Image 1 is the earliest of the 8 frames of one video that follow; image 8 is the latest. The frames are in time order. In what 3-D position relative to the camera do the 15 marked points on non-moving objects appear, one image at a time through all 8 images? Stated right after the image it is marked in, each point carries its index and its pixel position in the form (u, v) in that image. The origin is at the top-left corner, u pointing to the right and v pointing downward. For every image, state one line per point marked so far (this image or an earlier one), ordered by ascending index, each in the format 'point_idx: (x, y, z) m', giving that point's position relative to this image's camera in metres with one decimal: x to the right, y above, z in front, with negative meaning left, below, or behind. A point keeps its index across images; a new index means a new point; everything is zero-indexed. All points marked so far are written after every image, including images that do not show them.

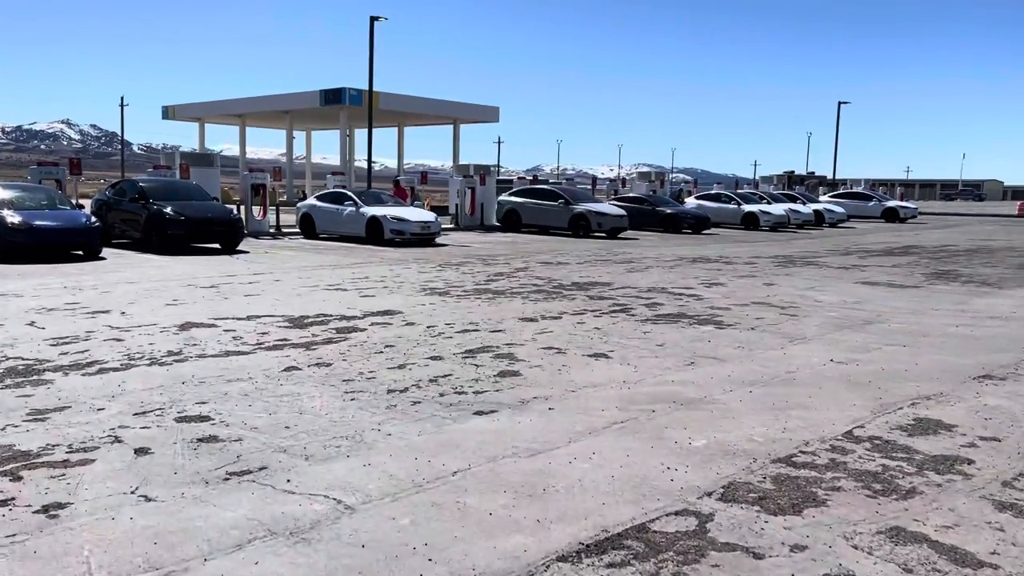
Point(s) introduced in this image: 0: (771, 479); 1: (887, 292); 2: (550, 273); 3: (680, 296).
0: (+1.2, -0.9, +4.0) m
1: (+5.3, -0.1, +11.9) m
2: (+0.7, +0.2, +14.9) m
3: (+2.3, -0.1, +11.6) m
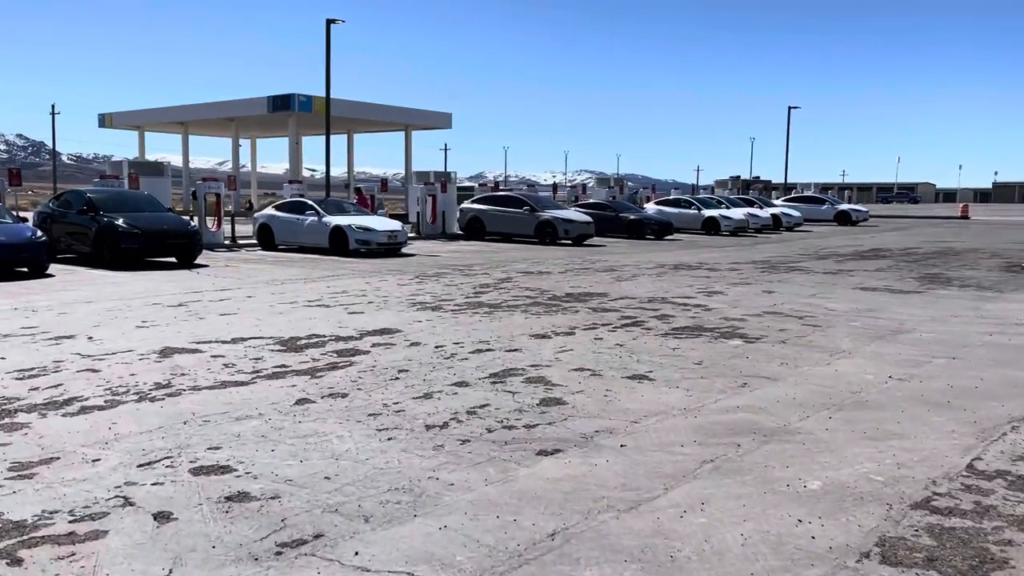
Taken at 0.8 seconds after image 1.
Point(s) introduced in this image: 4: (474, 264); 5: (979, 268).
0: (+1.7, -1.0, +3.4) m
1: (+5.2, -0.1, +11.6) m
2: (+0.4, +0.1, +14.3) m
3: (+2.3, -0.2, +11.1) m
4: (-0.9, +0.6, +19.9) m
5: (+9.9, +0.4, +17.9) m
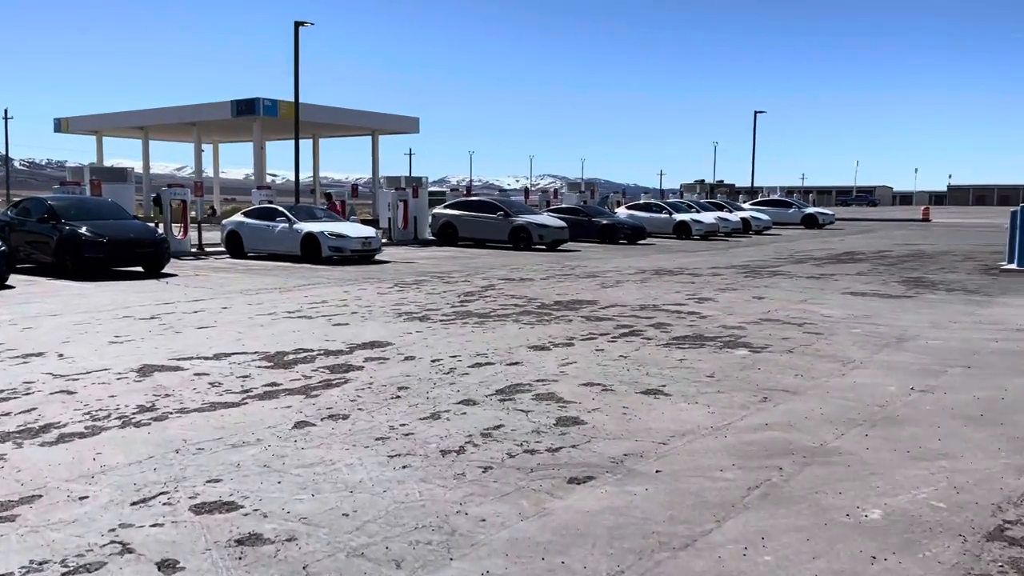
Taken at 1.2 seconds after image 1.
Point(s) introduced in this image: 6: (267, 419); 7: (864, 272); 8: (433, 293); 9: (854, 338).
0: (+1.9, -1.1, +3.2) m
1: (+5.1, -0.2, +11.4) m
2: (+0.2, -0.1, +13.9) m
3: (+2.2, -0.3, +10.8) m
4: (-1.4, +0.4, +19.5) m
5: (+9.5, +0.4, +18.0) m
6: (-1.7, -0.9, +5.8) m
7: (+7.5, +0.3, +17.9) m
8: (-1.3, -0.1, +14.2) m
9: (+3.5, -0.5, +8.7) m
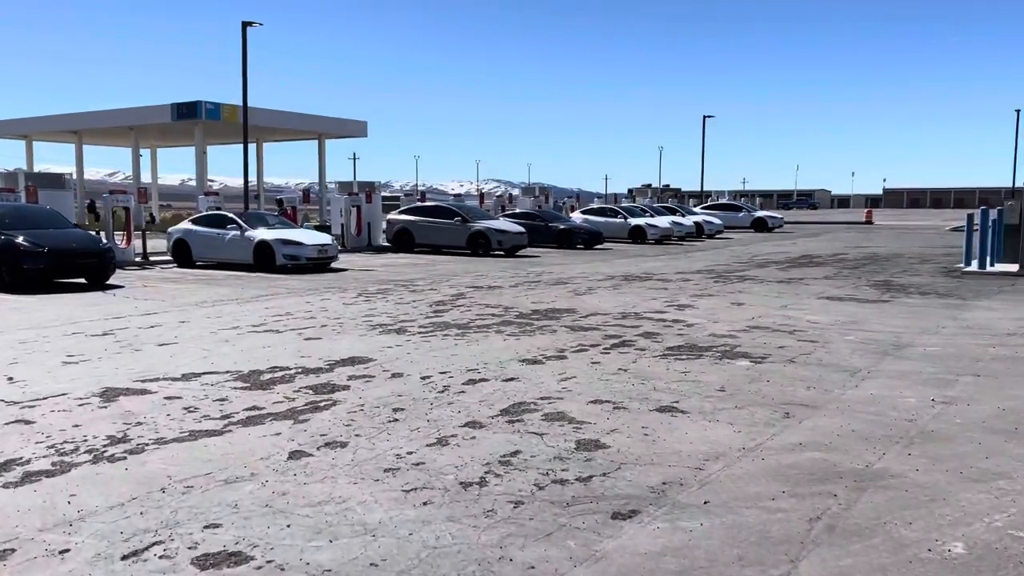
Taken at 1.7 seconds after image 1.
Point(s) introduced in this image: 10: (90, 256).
0: (+2.1, -1.1, +2.9) m
1: (+4.8, -0.3, +11.4) m
2: (-0.3, -0.2, +13.5) m
3: (+1.9, -0.4, +10.6) m
4: (-2.2, +0.2, +19.0) m
5: (+8.8, +0.3, +18.2) m
6: (-1.6, -1.0, +5.3) m
7: (+6.7, +0.3, +17.9) m
8: (-1.8, -0.2, +13.7) m
9: (+3.4, -0.6, +8.5) m
10: (-9.0, +0.7, +18.0) m
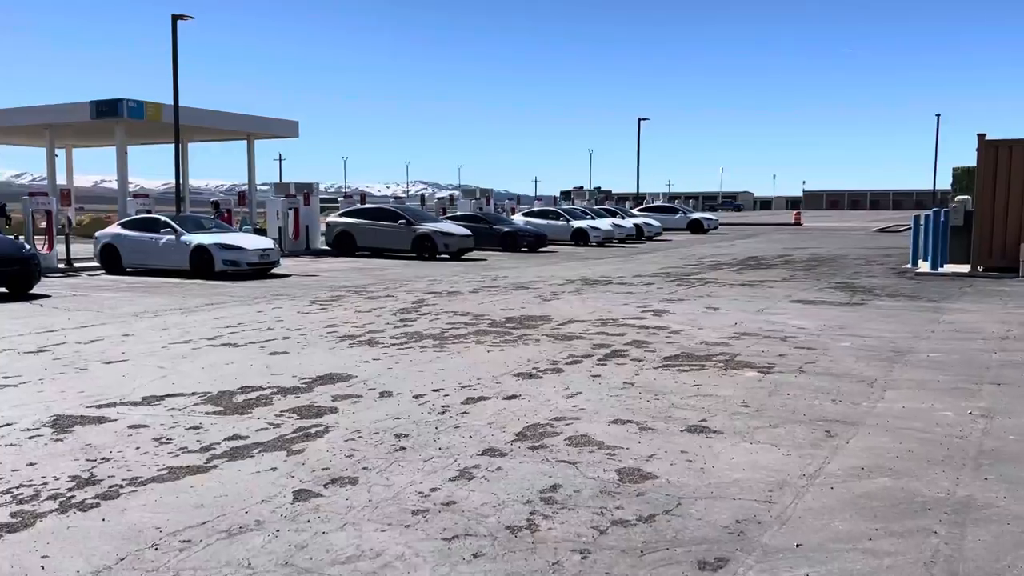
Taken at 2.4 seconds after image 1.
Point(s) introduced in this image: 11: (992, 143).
0: (+2.5, -1.2, +2.5) m
1: (+4.4, -0.3, +11.2) m
2: (-0.8, -0.3, +12.9) m
3: (+1.7, -0.5, +10.2) m
4: (-3.1, +0.1, +18.2) m
5: (+7.8, +0.3, +18.3) m
6: (-1.4, -1.1, +4.6) m
7: (+5.8, +0.2, +17.9) m
8: (-2.3, -0.4, +13.0) m
9: (+3.3, -0.6, +8.2) m
10: (-9.8, +0.5, +16.7) m
11: (+9.6, +2.9, +16.9) m
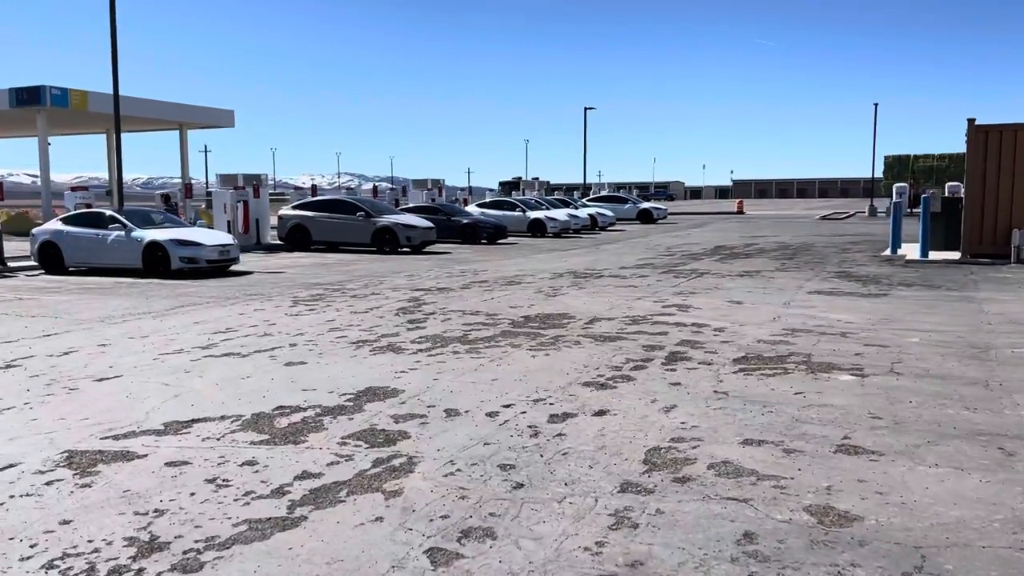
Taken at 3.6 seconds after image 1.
0: (+3.4, -1.2, +2.0) m
1: (+4.7, -0.2, +10.7) m
2: (-0.6, -0.3, +12.1) m
3: (+2.0, -0.4, +9.5) m
4: (-3.4, +0.1, +17.1) m
5: (+7.5, +0.5, +18.1) m
6: (-0.6, -1.1, +3.7) m
7: (+5.5, +0.4, +17.5) m
8: (-2.2, -0.3, +12.0) m
9: (+3.8, -0.6, +7.7) m
10: (-10.0, +0.4, +15.0) m
11: (+9.4, +3.2, +16.8) m
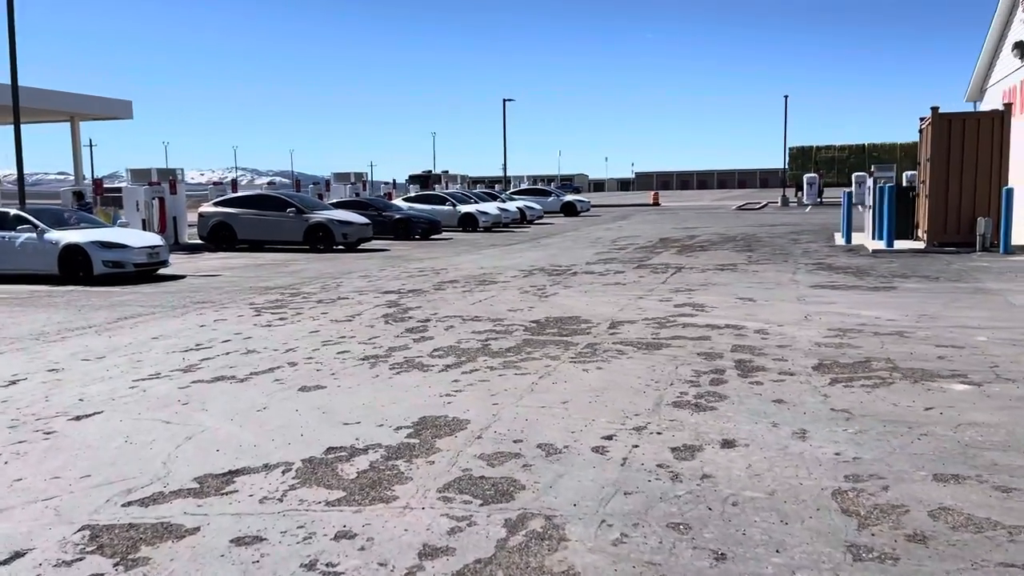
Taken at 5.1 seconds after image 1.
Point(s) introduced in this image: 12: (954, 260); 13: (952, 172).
0: (+4.5, -1.2, +1.4) m
1: (+4.8, -0.1, +10.3) m
2: (-0.7, -0.3, +11.0) m
3: (+2.2, -0.4, +8.7) m
4: (-4.0, +0.1, +15.7) m
5: (+6.7, +0.7, +17.9) m
6: (+0.3, -1.2, +2.7) m
7: (+4.8, +0.6, +17.1) m
8: (-2.2, -0.4, +10.7) m
9: (+4.2, -0.5, +7.2) m
10: (-10.3, +0.2, +12.9) m
11: (+8.7, +3.4, +16.8) m
12: (+7.8, +0.5, +14.9) m
13: (+8.8, +2.3, +16.9) m
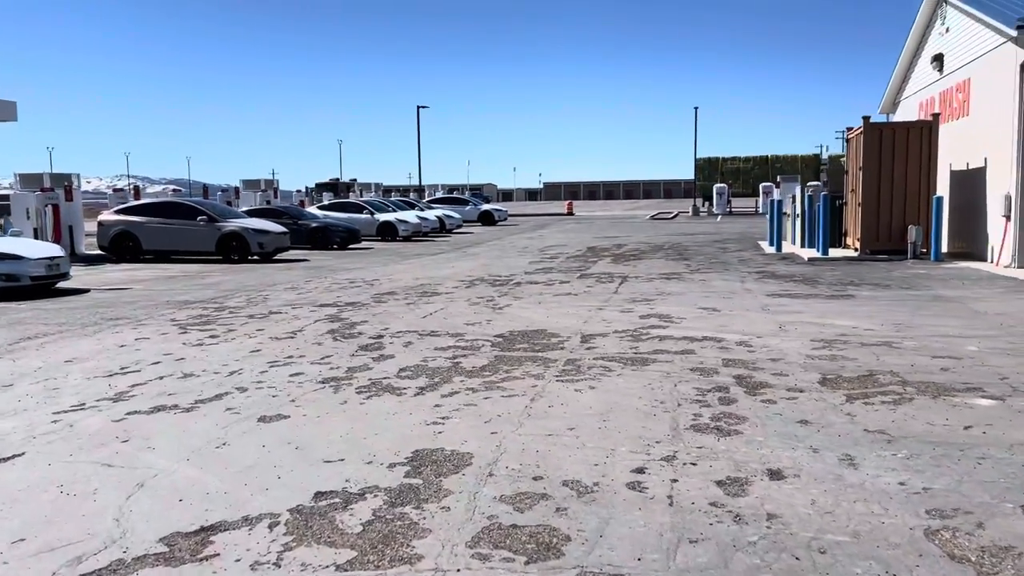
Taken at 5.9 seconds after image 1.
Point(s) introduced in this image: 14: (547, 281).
0: (+5.0, -1.2, +1.3) m
1: (+4.3, -0.2, +10.1) m
2: (-1.2, -0.4, +10.2) m
3: (+1.9, -0.5, +8.3) m
4: (-5.0, -0.2, +14.6) m
5: (+5.4, +0.5, +17.9) m
6: (+0.7, -1.3, +2.1) m
7: (+3.6, +0.4, +16.9) m
8: (-2.7, -0.6, +9.8) m
9: (+4.1, -0.6, +7.0) m
10: (-11.0, -0.1, +11.1) m
11: (+7.4, +3.3, +17.1) m
12: (+6.8, +0.4, +15.0) m
13: (+7.6, +2.2, +17.2) m
14: (+0.6, +0.1, +15.4) m
